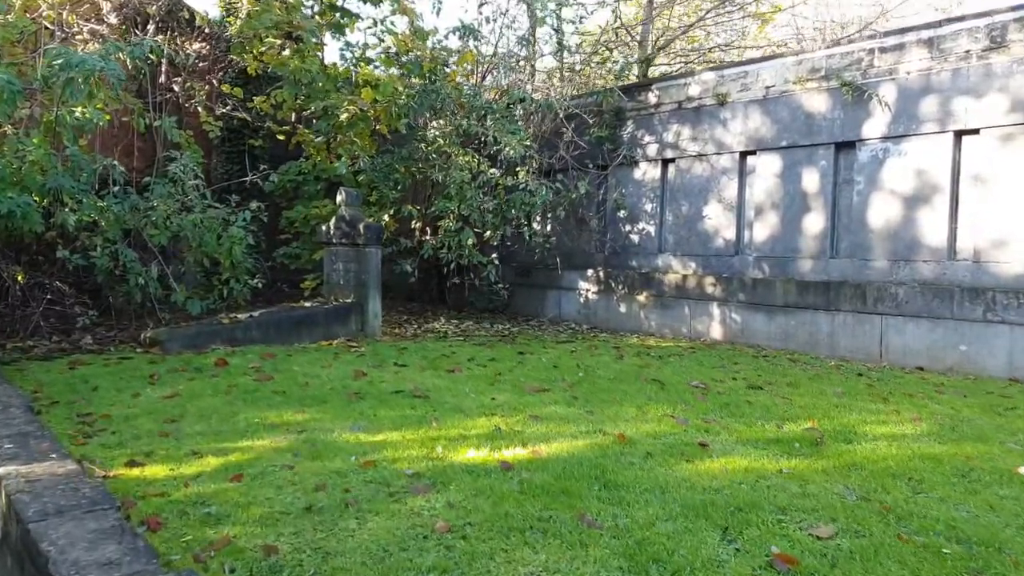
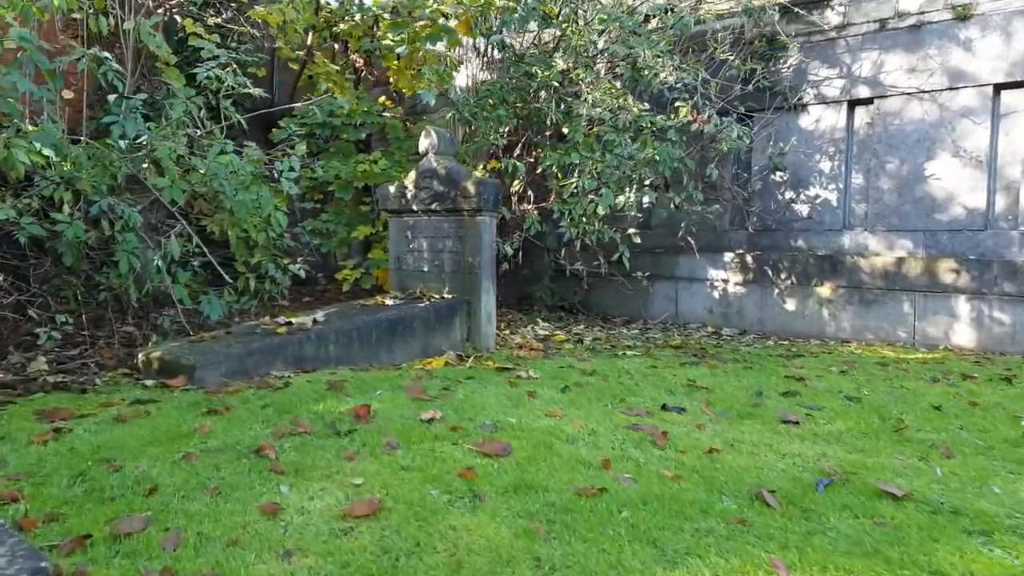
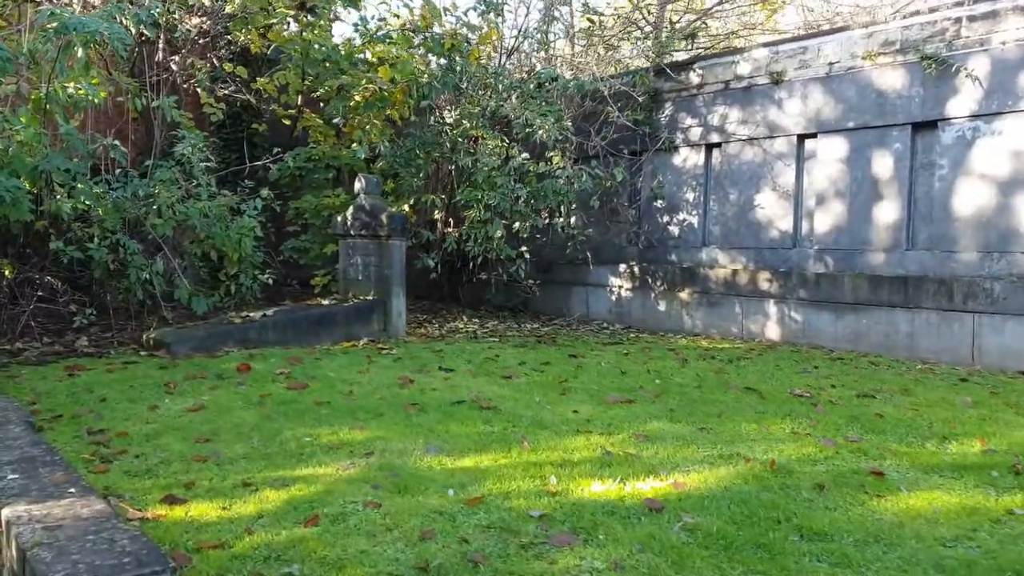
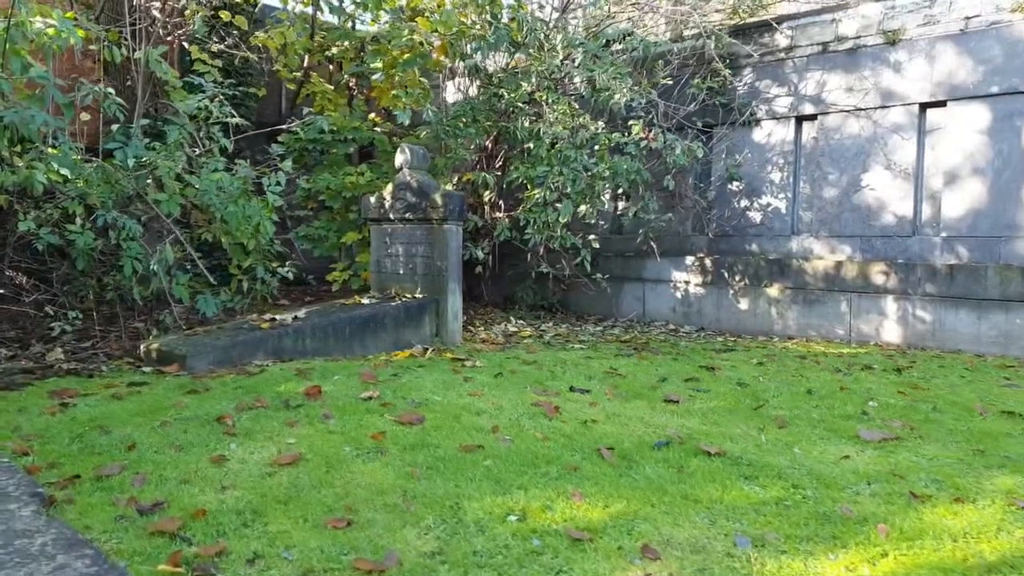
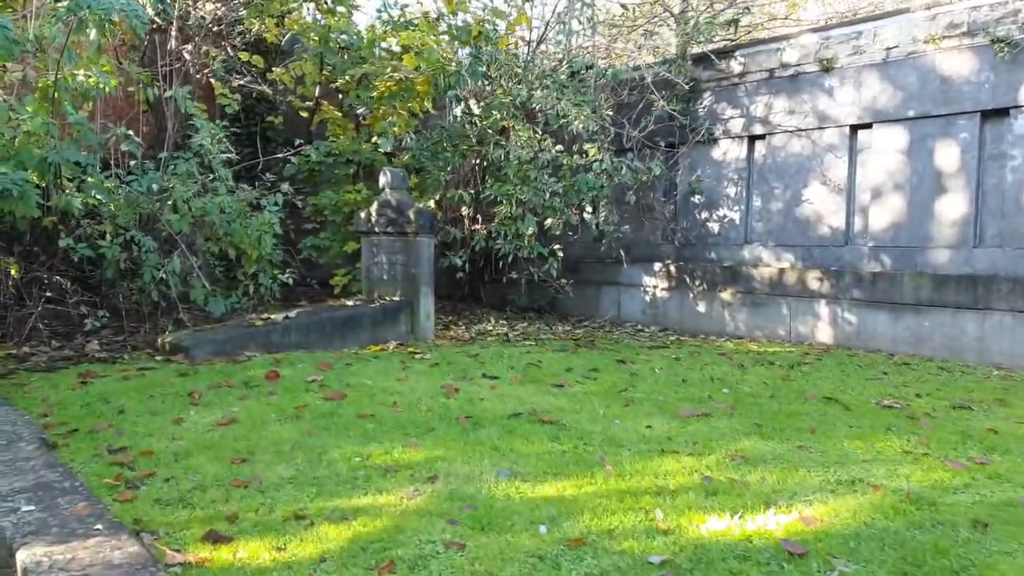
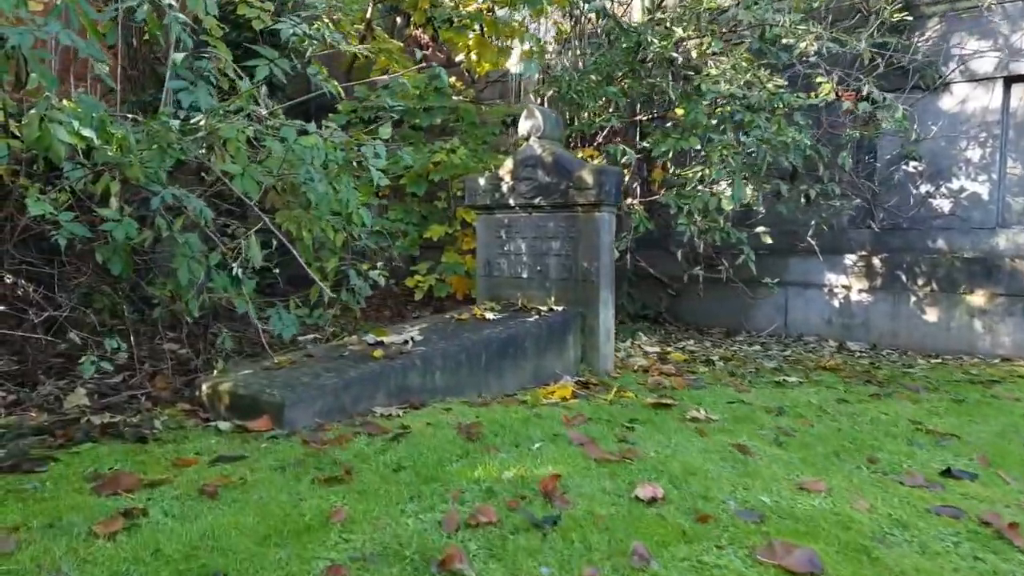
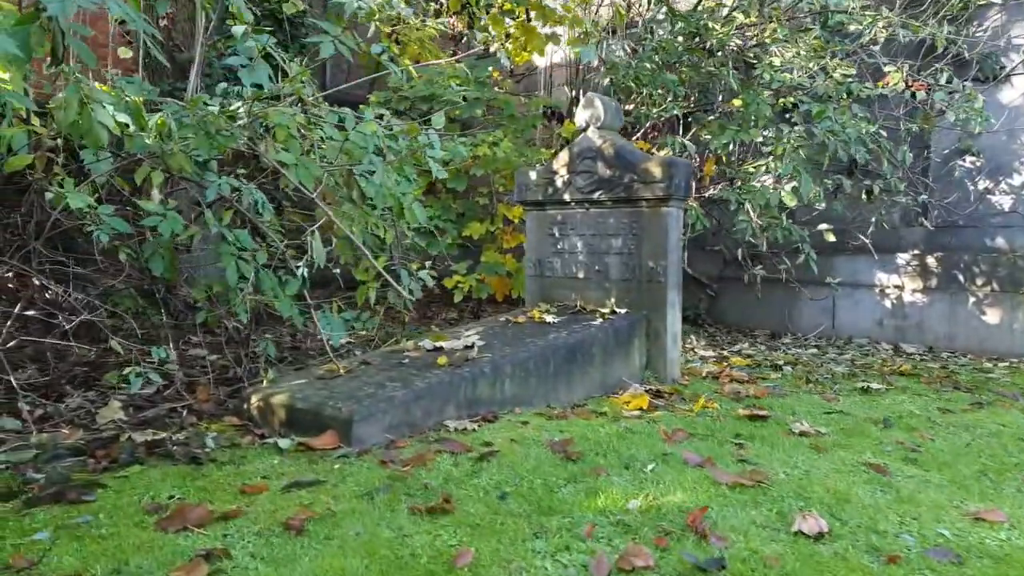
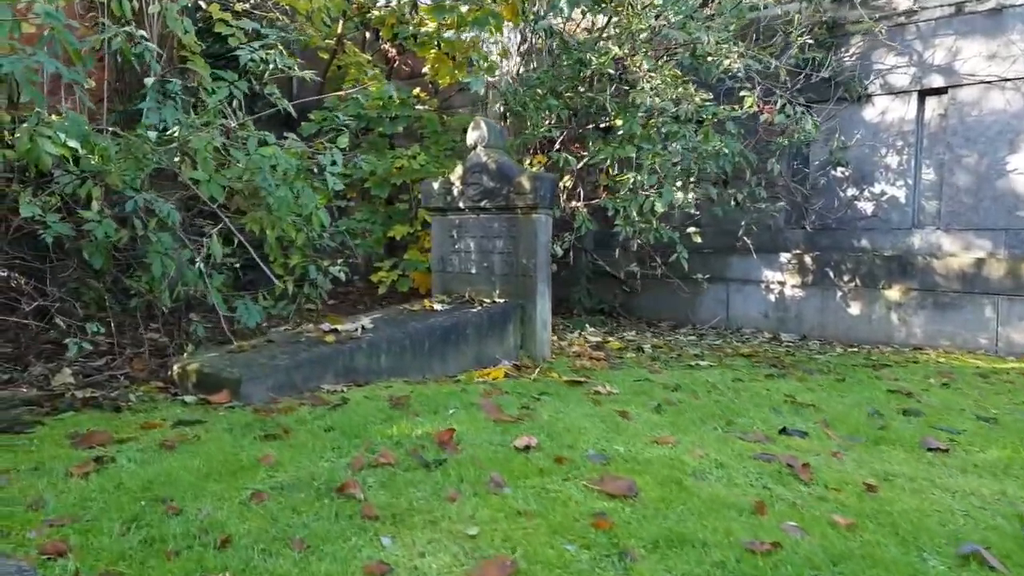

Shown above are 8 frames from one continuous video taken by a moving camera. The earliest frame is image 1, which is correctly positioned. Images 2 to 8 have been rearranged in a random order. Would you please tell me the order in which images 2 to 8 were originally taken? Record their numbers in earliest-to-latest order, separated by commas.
3, 5, 4, 2, 8, 6, 7
